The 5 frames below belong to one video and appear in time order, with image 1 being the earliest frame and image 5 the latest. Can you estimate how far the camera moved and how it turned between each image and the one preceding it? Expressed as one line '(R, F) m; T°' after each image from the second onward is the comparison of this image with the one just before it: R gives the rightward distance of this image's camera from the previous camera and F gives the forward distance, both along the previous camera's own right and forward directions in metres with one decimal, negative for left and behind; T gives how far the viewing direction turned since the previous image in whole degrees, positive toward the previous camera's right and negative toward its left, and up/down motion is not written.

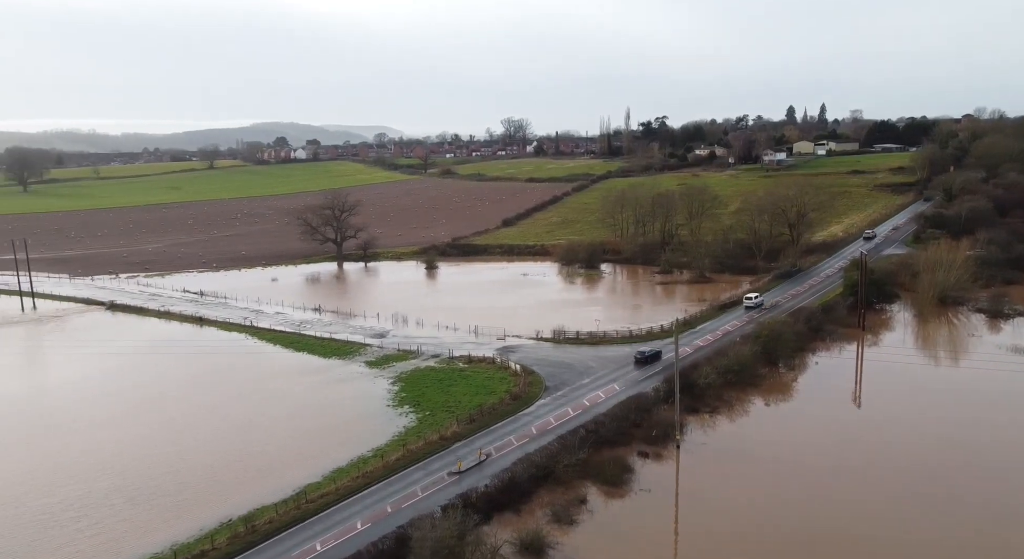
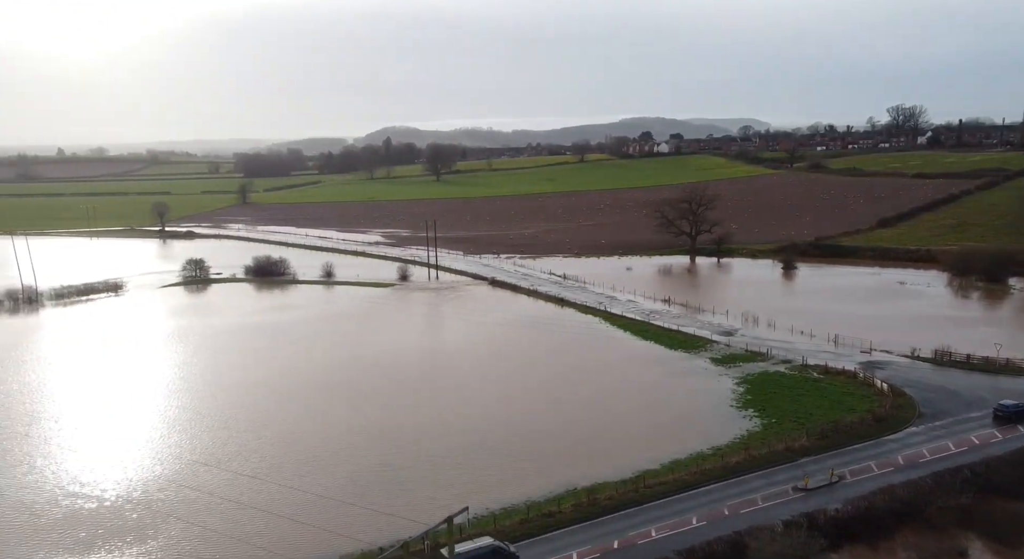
(-0.3, +0.9) m; -24°
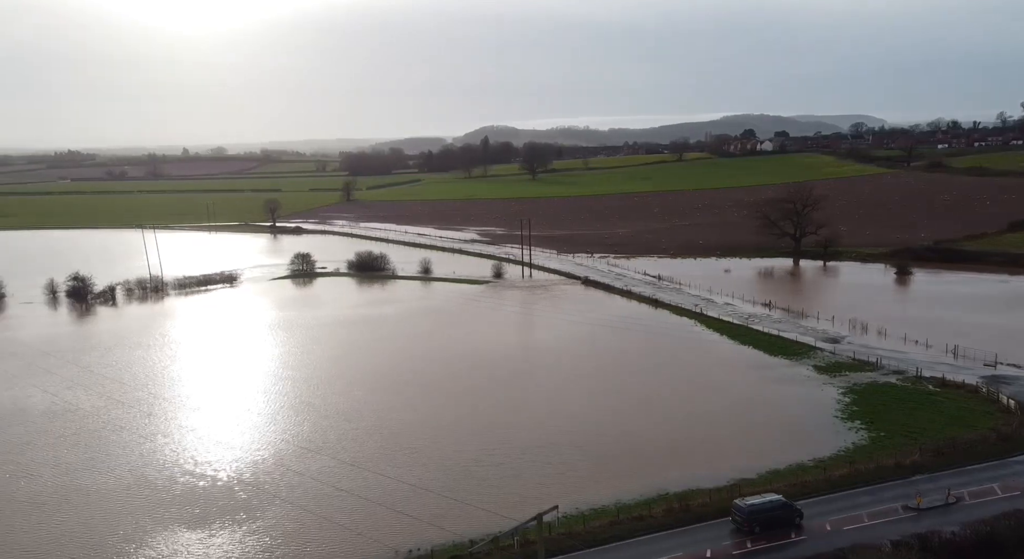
(-0.1, +0.6) m; -6°
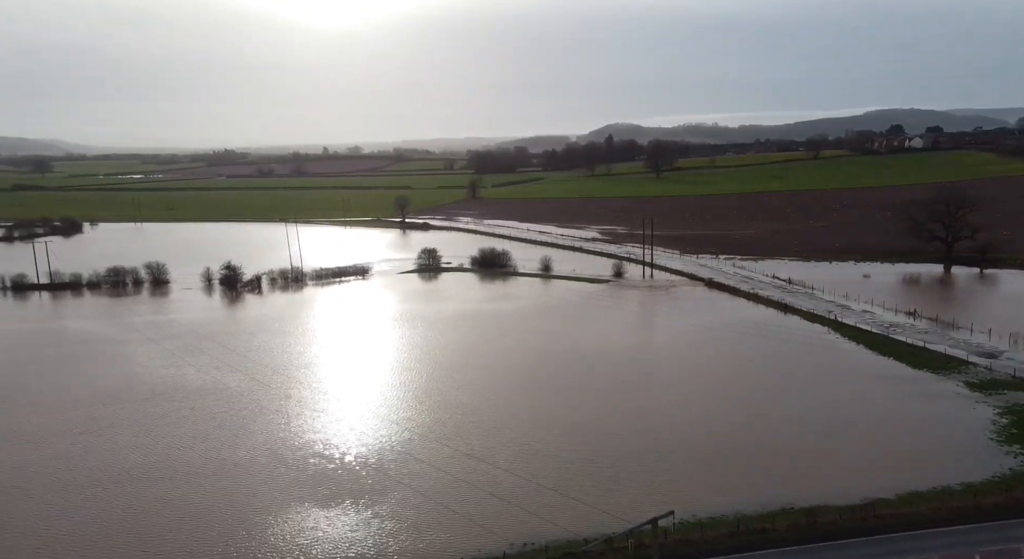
(-0.2, +1.1) m; -8°
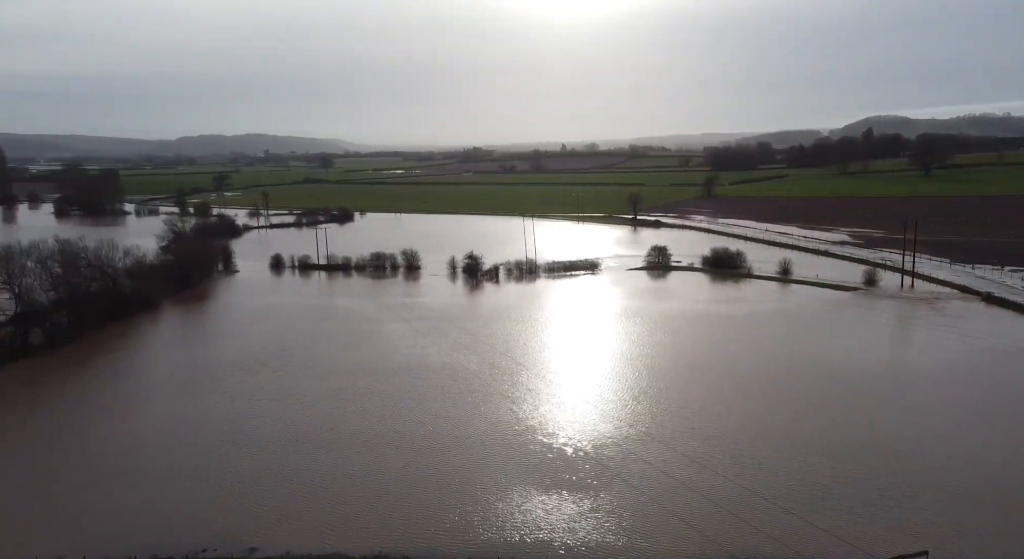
(-0.4, +1.9) m; -16°
